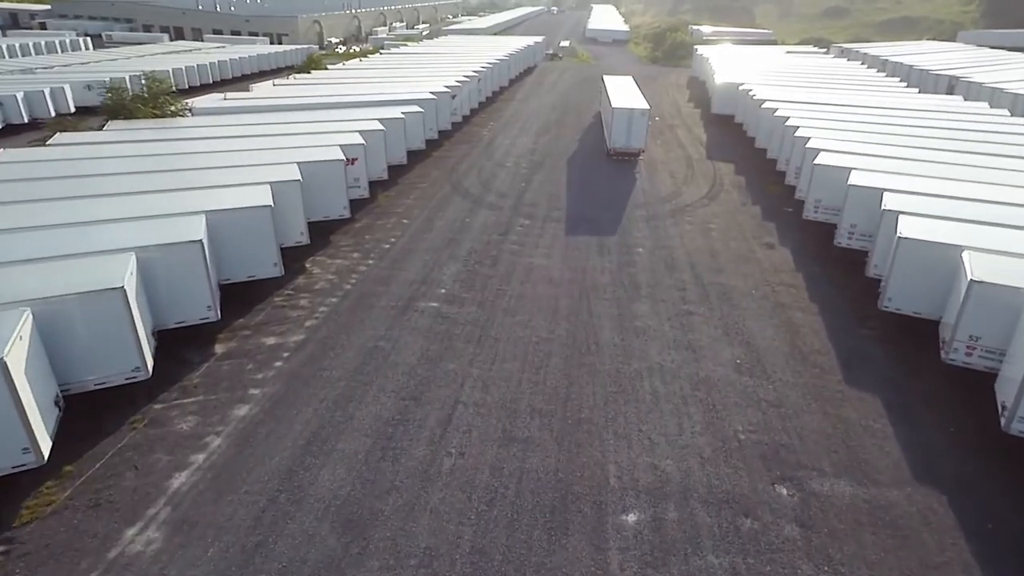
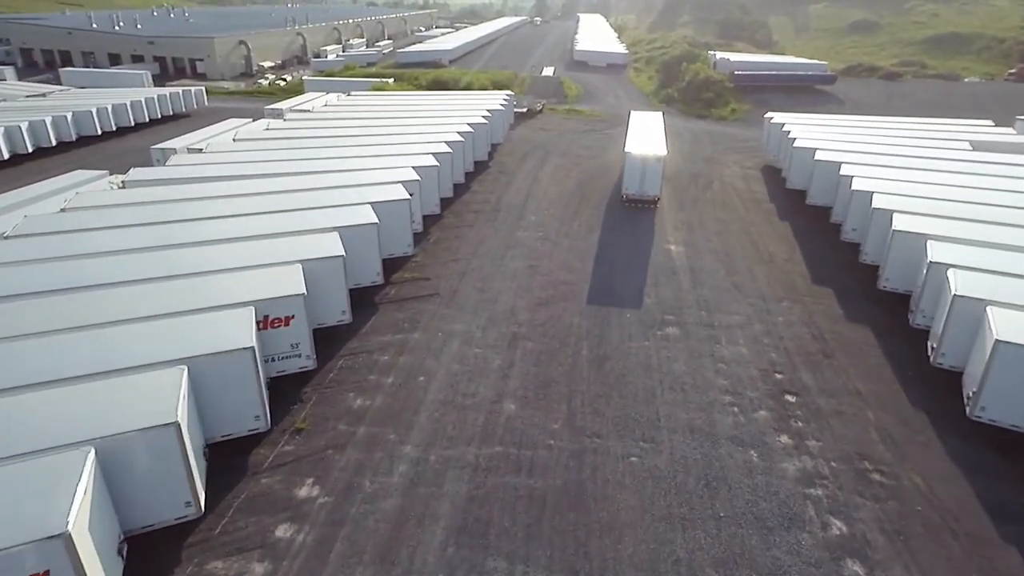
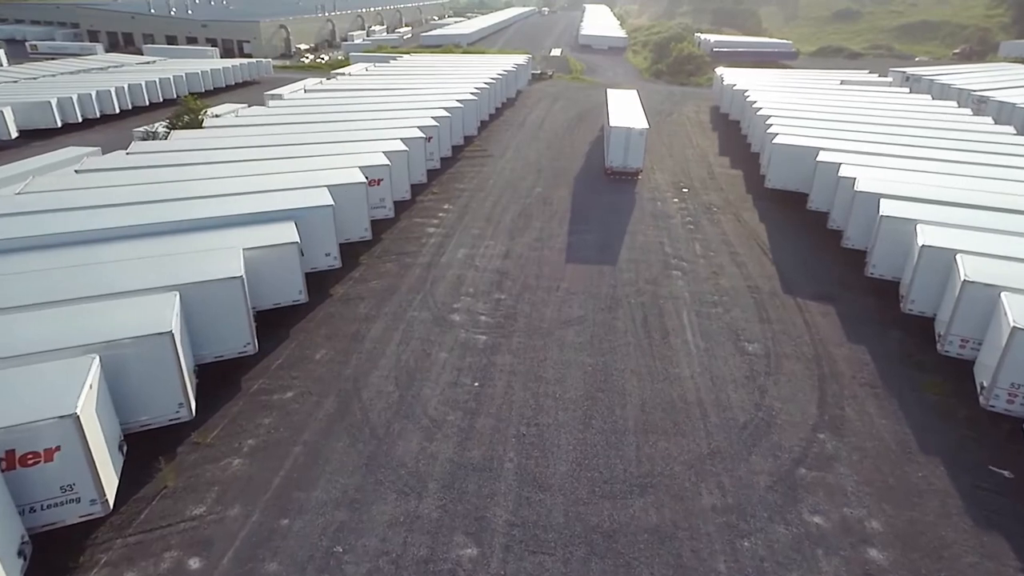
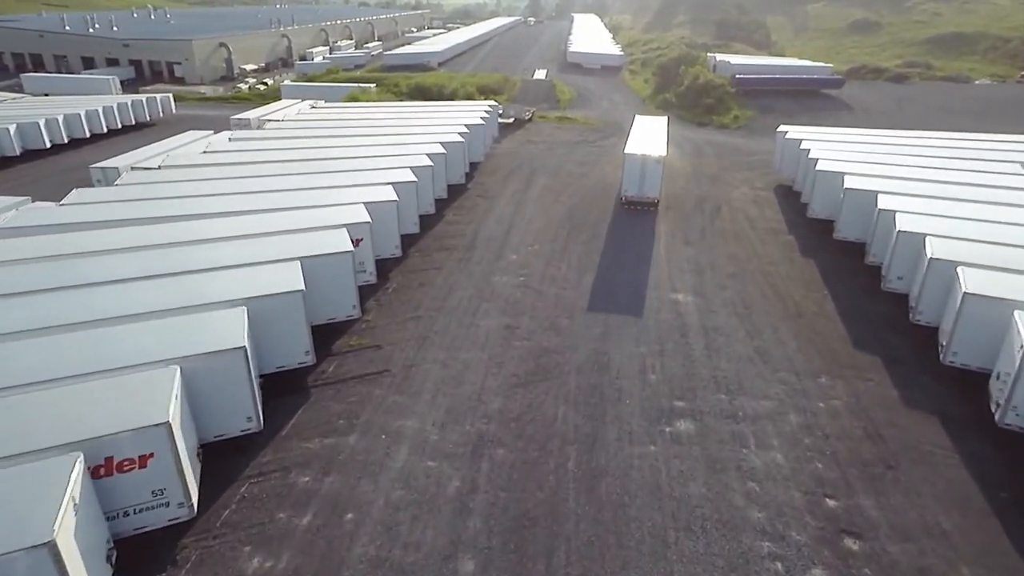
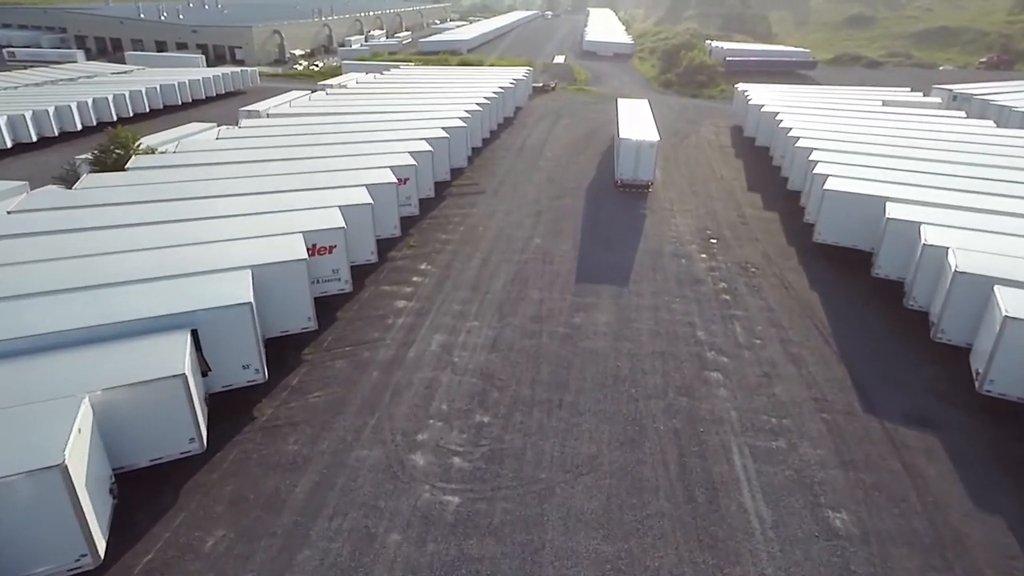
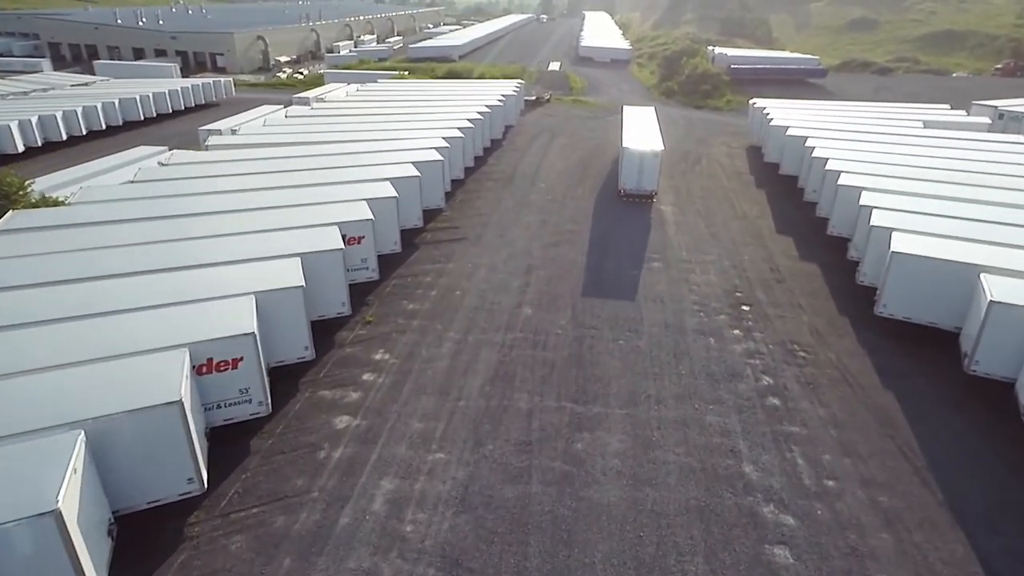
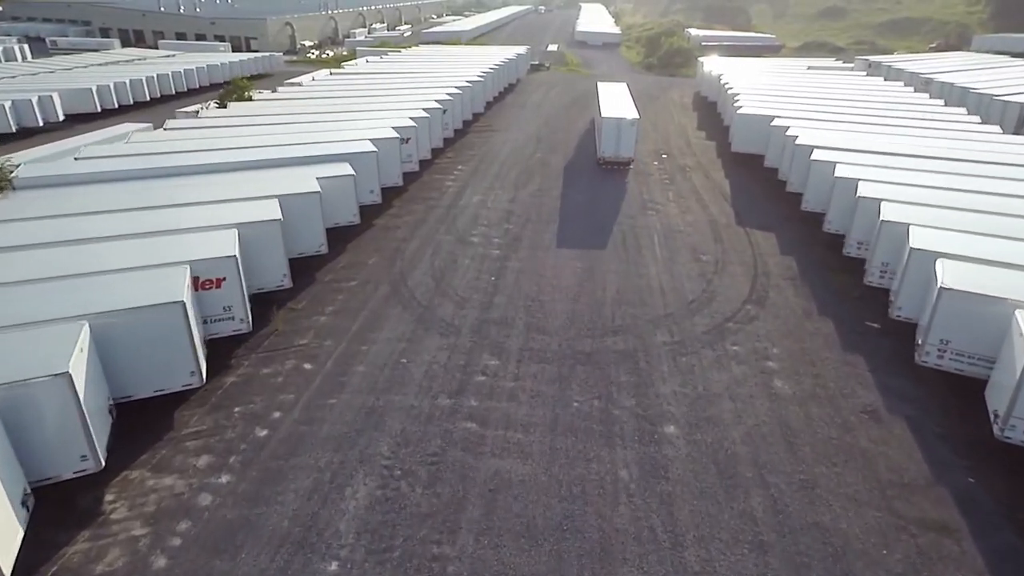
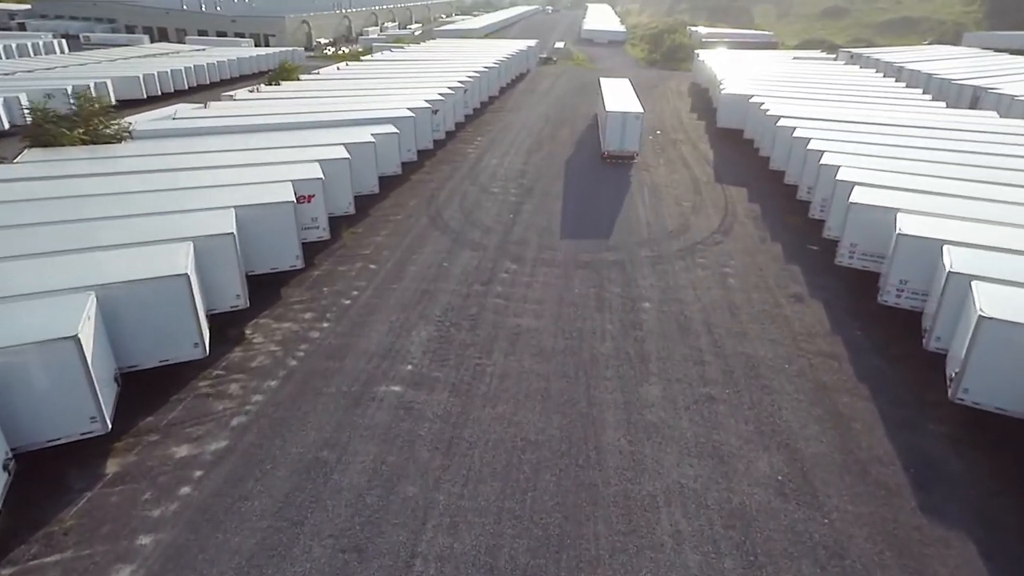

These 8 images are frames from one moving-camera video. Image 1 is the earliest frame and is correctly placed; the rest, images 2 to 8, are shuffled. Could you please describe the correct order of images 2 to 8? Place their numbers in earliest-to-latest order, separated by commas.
8, 7, 3, 5, 6, 2, 4
